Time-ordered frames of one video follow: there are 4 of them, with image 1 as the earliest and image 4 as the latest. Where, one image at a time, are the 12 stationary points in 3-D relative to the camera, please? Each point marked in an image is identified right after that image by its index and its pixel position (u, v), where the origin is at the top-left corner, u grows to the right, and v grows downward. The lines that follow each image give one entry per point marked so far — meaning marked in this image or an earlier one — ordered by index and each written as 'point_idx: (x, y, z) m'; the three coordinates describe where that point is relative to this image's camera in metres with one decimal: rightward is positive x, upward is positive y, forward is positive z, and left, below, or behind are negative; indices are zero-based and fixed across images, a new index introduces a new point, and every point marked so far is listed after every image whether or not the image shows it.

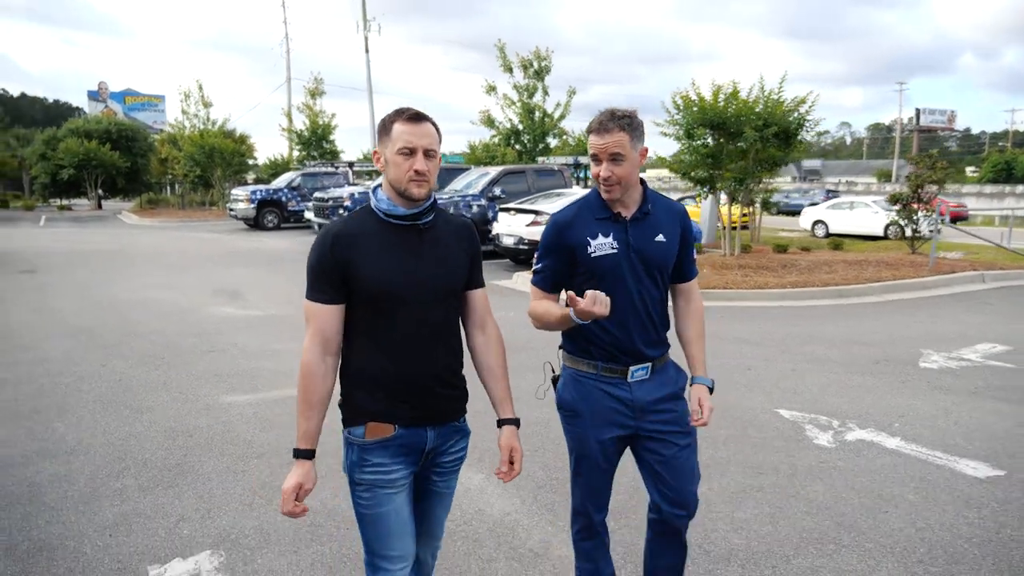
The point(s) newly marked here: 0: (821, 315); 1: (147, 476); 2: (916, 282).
0: (+3.9, -0.3, +9.5) m
1: (-2.1, -1.1, +4.3) m
2: (+6.1, +0.1, +11.3) m
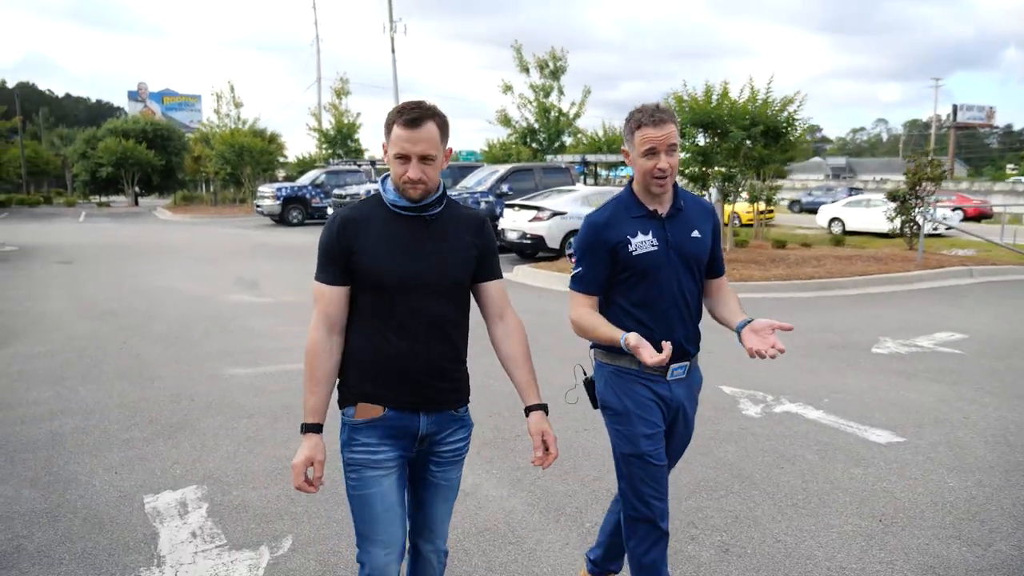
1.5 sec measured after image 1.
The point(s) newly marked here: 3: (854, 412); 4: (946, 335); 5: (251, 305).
0: (+3.8, -0.2, +10.0) m
1: (-2.5, -1.0, +5.1) m
2: (+6.1, +0.2, +11.7) m
3: (+2.6, -0.9, +5.6) m
4: (+4.7, -0.5, +8.1) m
5: (-3.6, -0.2, +10.2) m
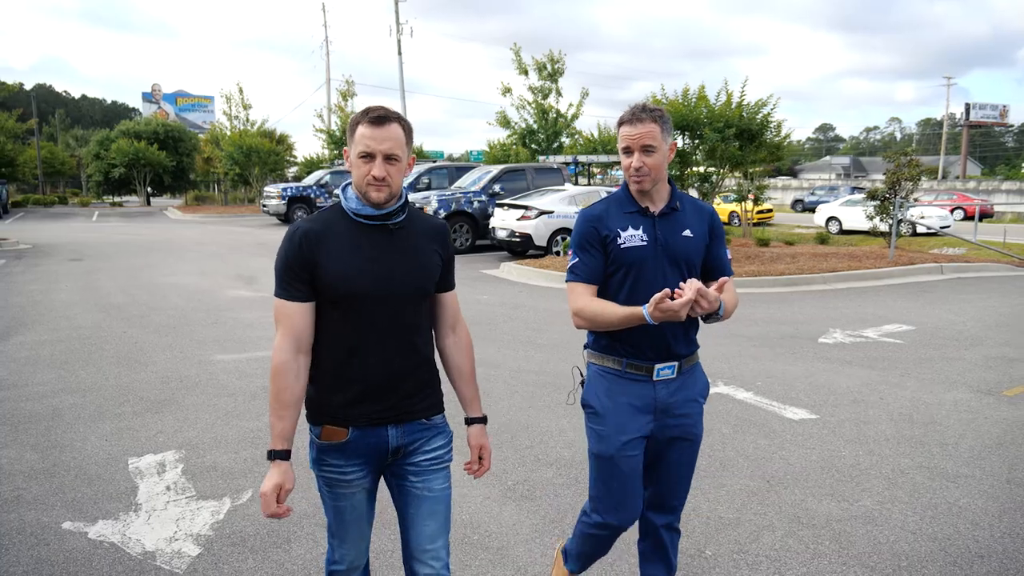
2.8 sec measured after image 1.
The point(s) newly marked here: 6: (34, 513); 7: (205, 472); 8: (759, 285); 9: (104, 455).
0: (+3.5, -0.1, +10.5) m
1: (-2.8, -0.9, +5.7) m
2: (+5.8, +0.2, +12.1) m
3: (+2.2, -0.9, +6.1) m
4: (+4.4, -0.4, +8.6) m
5: (-3.9, -0.2, +10.8) m
6: (-2.5, -1.2, +3.9) m
7: (-1.8, -1.1, +4.5) m
8: (+3.8, +0.1, +11.3) m
9: (-2.6, -1.1, +4.7) m
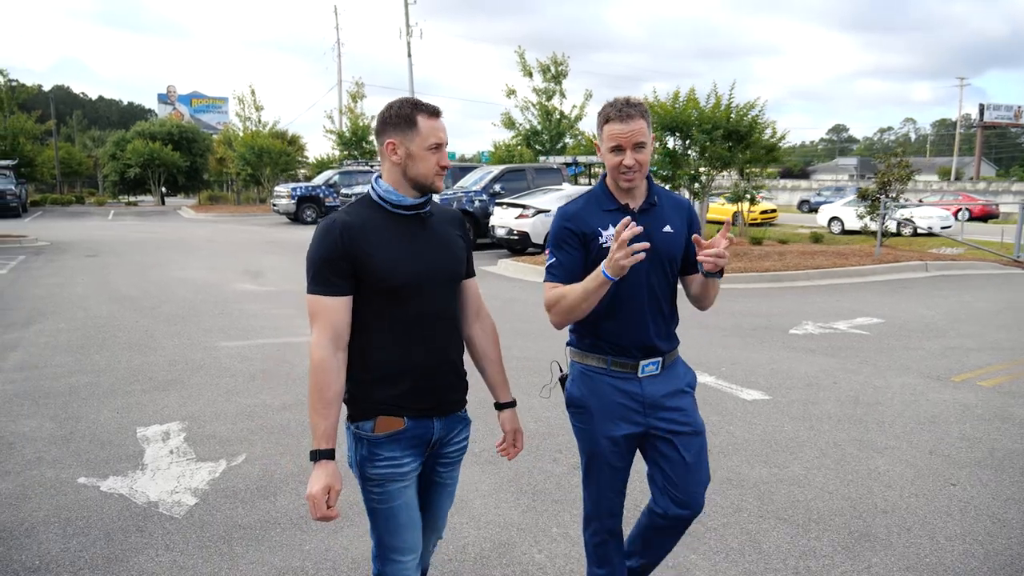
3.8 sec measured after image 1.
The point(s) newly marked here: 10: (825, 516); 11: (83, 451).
0: (+3.4, -0.1, +10.9) m
1: (-3.0, -0.8, +6.2) m
2: (+5.7, +0.3, +12.5) m
3: (+2.0, -0.8, +6.6) m
4: (+4.2, -0.4, +9.0) m
5: (-4.0, -0.1, +11.3) m
6: (-2.7, -1.1, +4.4) m
7: (-2.1, -1.0, +5.0) m
8: (+3.7, +0.1, +11.7) m
9: (-2.8, -1.0, +5.2) m
10: (+1.6, -1.2, +3.9) m
11: (-2.7, -1.0, +4.7) m
